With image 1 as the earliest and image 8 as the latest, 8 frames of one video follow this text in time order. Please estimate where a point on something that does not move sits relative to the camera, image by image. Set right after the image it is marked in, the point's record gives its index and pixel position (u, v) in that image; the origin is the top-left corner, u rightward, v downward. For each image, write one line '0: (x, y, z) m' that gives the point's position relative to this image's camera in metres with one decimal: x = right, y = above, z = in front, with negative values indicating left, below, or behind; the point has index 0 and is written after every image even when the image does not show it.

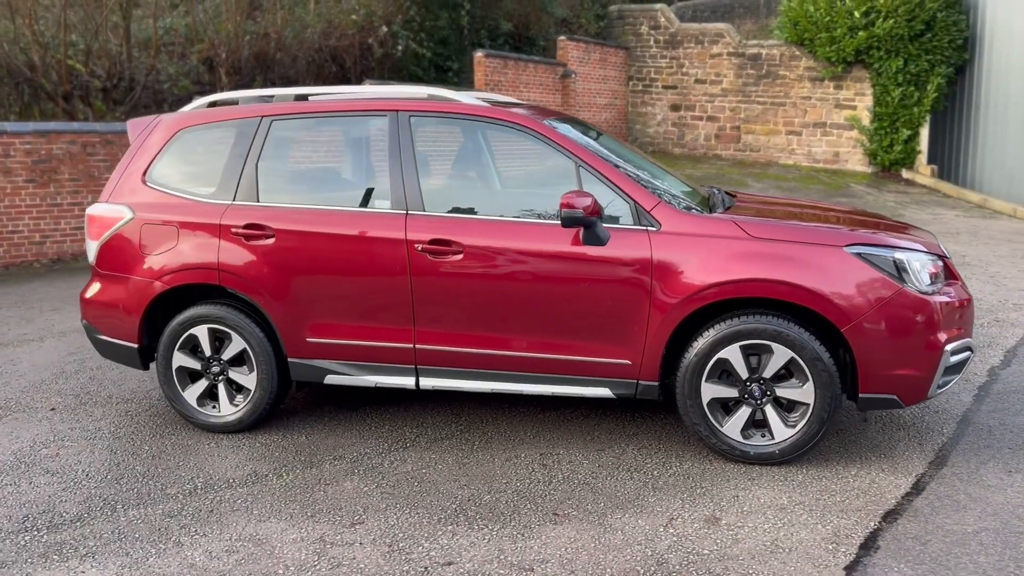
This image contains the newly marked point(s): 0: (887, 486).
0: (+1.6, -0.8, +3.6) m
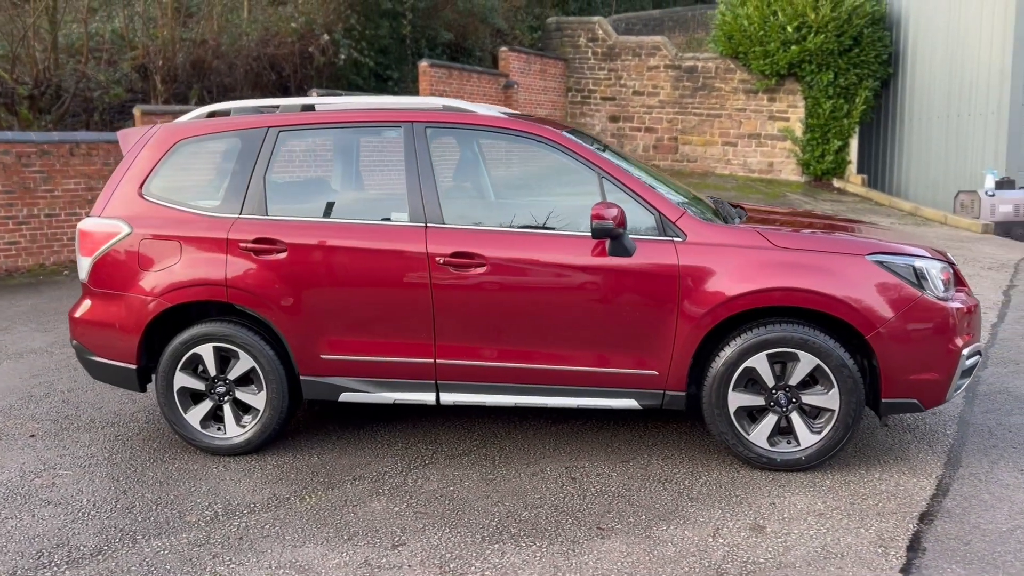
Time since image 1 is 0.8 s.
0: (+1.8, -0.9, +3.7) m
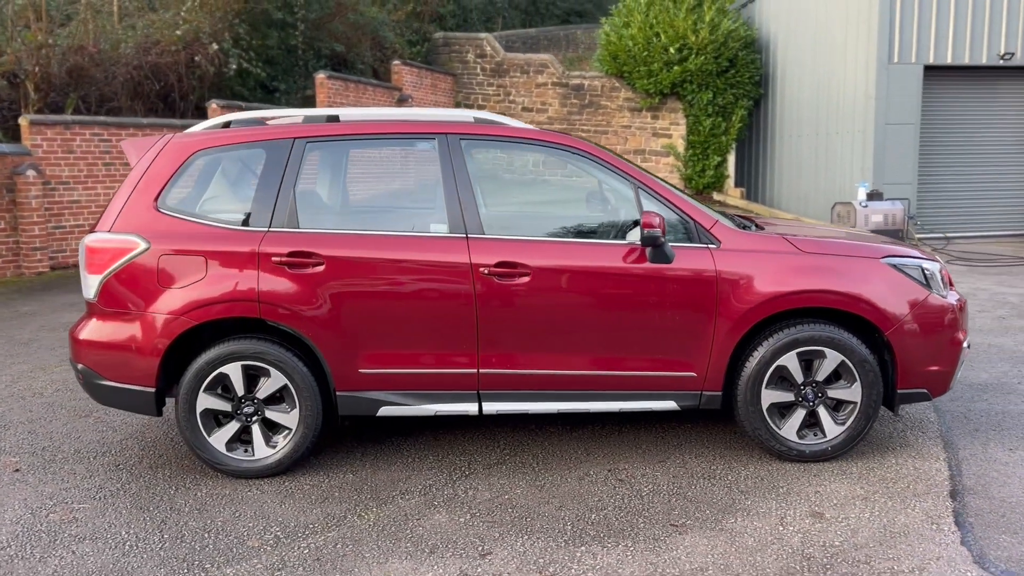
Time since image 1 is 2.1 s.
0: (+2.0, -0.9, +4.1) m
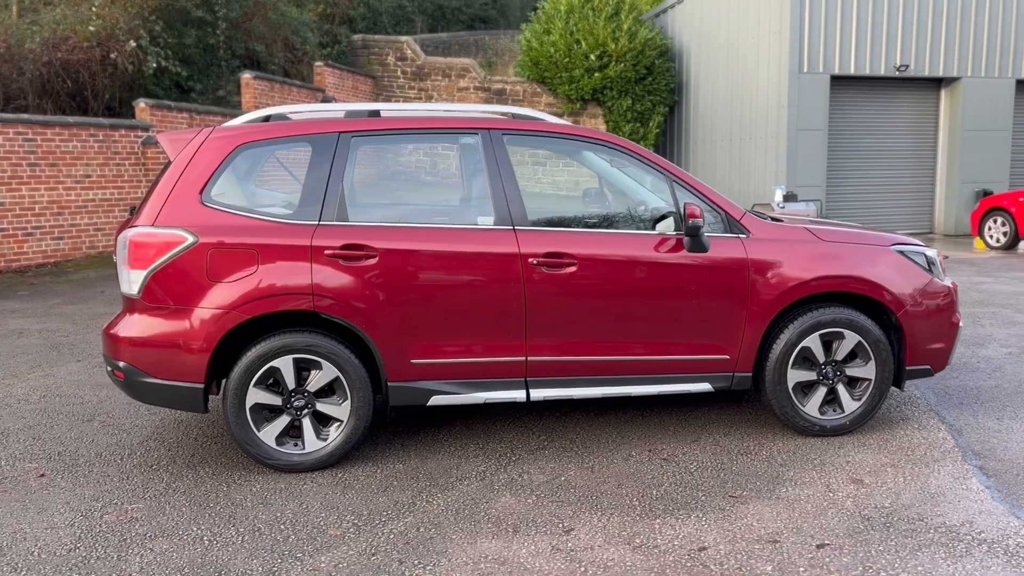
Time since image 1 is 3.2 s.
0: (+2.2, -0.8, +4.5) m
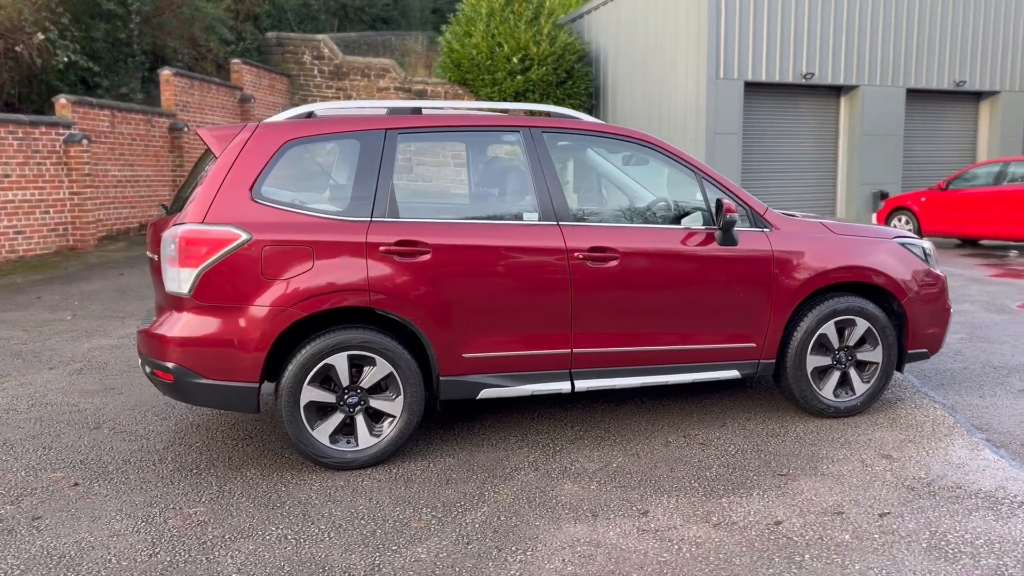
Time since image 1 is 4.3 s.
0: (+2.4, -0.7, +4.9) m
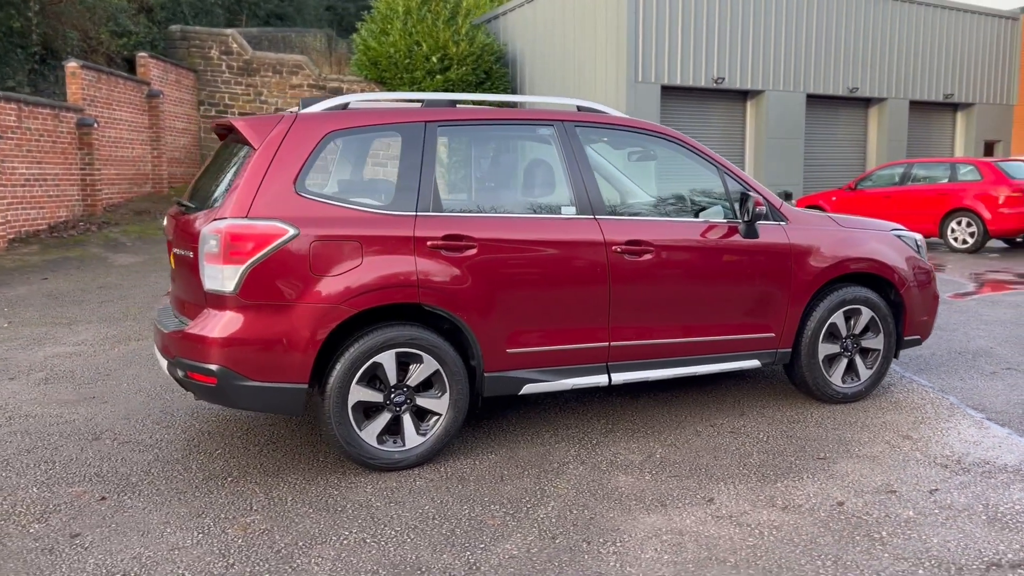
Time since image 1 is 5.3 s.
0: (+2.5, -0.7, +5.2) m
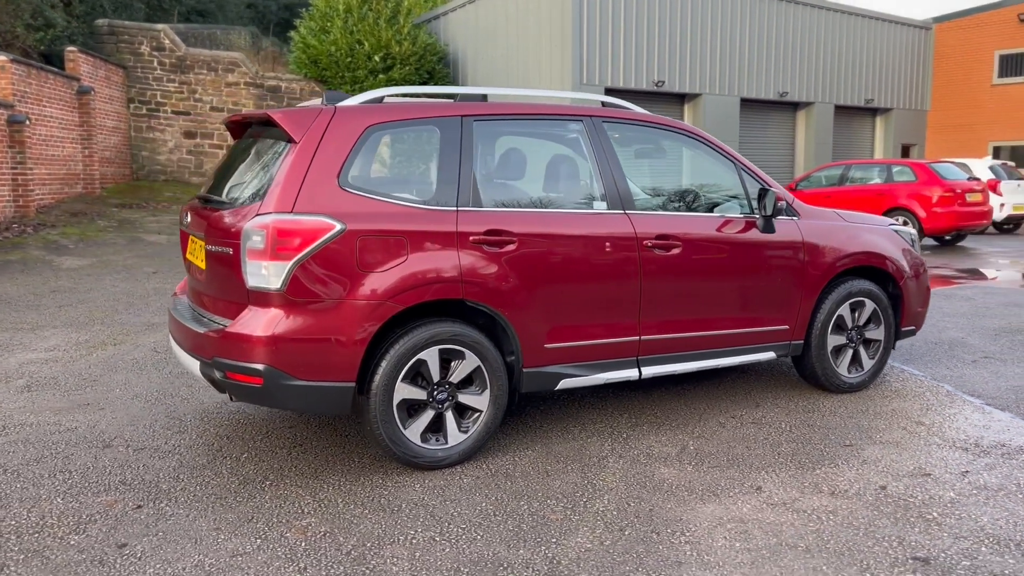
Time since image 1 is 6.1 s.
0: (+2.6, -0.6, +5.4) m
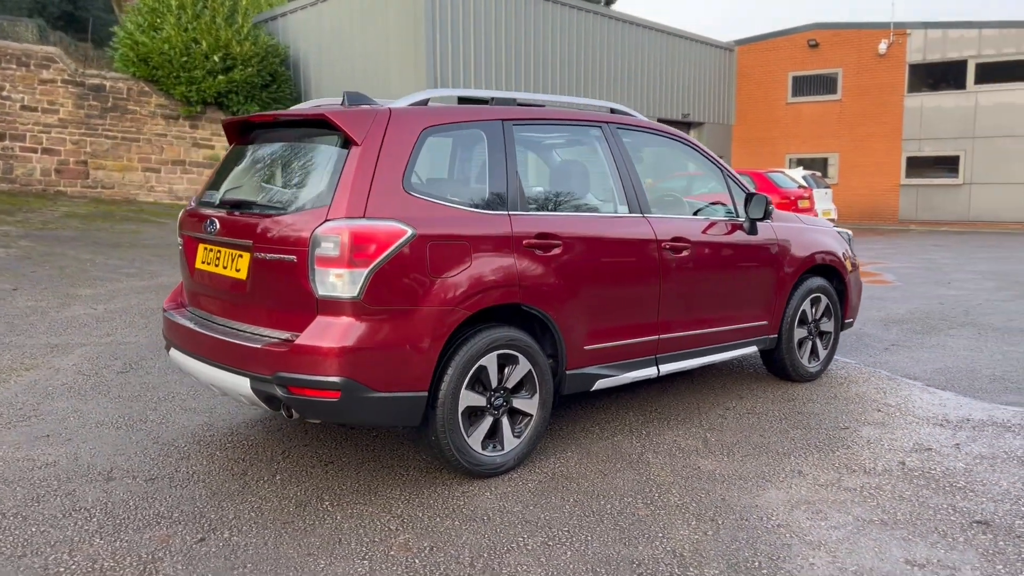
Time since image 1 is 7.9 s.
0: (+2.5, -0.6, +6.0) m
